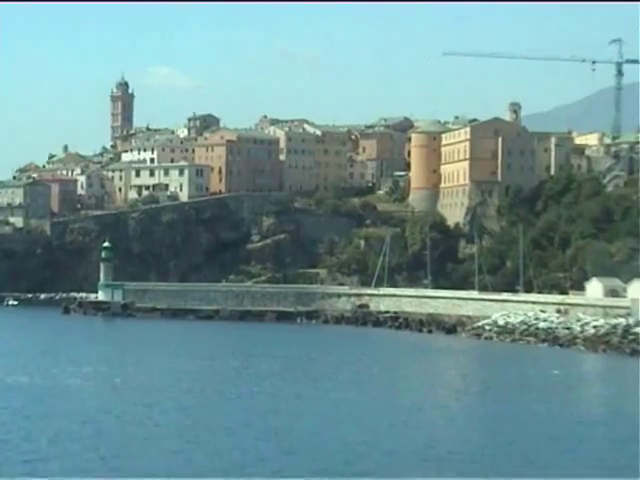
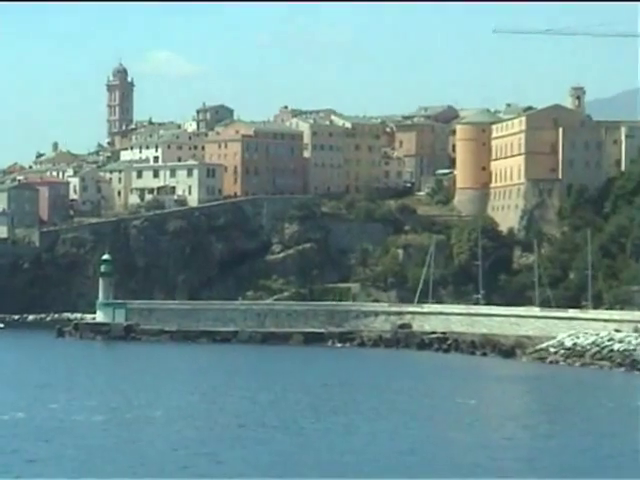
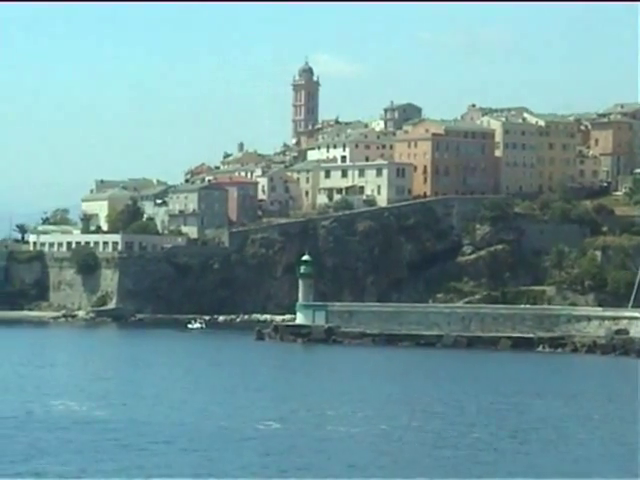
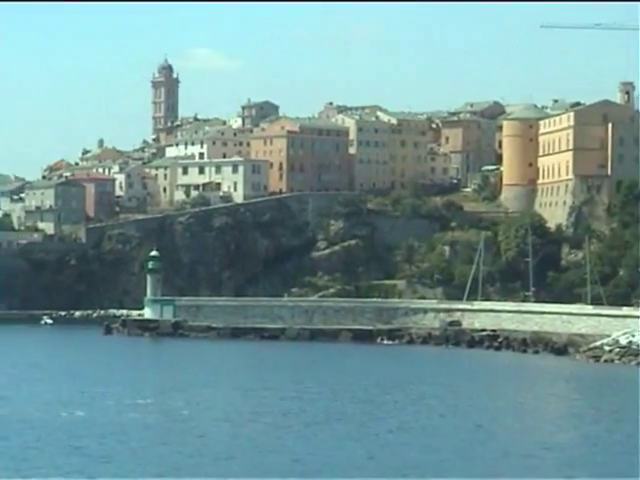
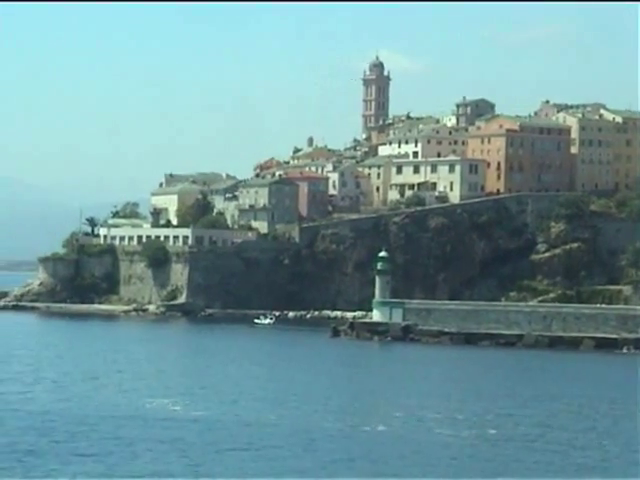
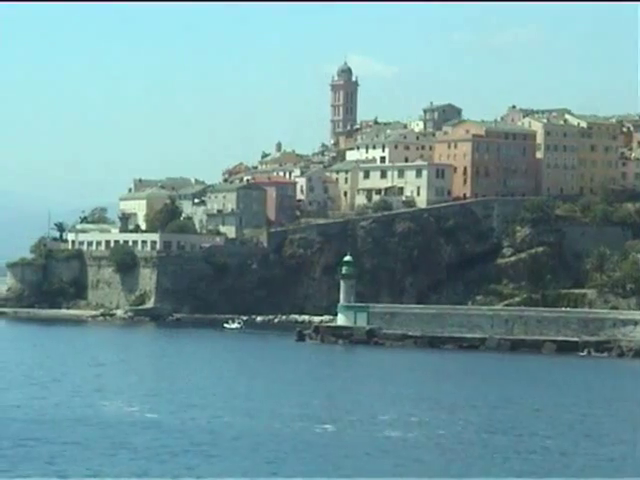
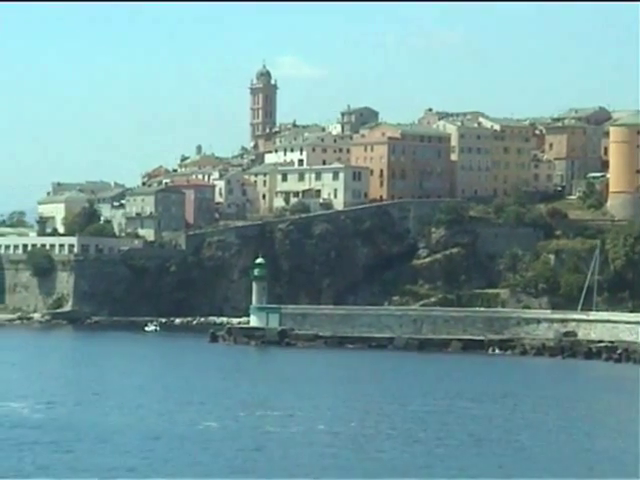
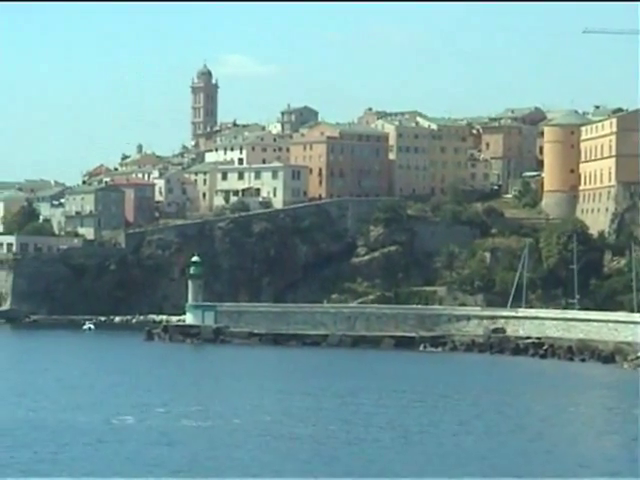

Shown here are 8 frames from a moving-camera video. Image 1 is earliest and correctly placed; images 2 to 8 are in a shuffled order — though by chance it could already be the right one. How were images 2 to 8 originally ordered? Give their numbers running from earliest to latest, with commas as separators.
2, 4, 8, 7, 3, 6, 5
